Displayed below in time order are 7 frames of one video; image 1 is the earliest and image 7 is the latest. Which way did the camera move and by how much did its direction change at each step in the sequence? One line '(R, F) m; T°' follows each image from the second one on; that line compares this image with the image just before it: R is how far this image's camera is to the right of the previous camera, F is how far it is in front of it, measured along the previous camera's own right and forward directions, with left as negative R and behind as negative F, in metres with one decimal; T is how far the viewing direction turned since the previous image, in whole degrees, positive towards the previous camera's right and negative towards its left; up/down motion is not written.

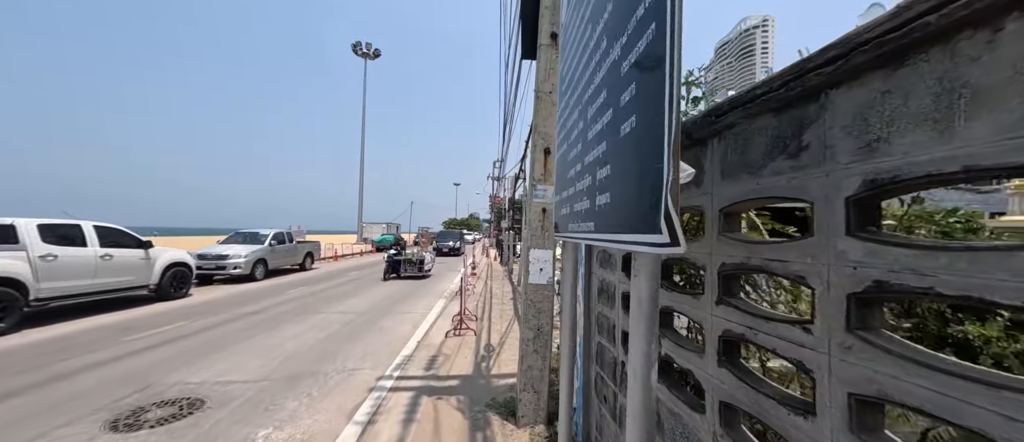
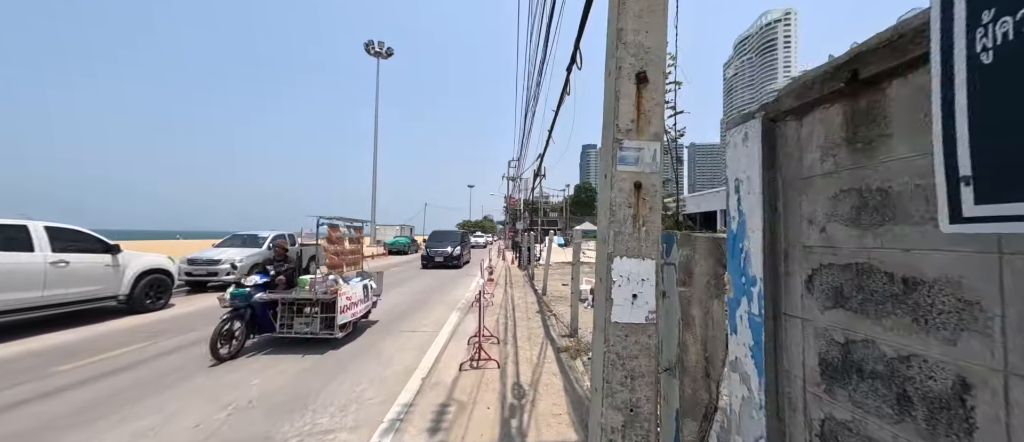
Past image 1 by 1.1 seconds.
(-0.3, +1.5) m; -2°
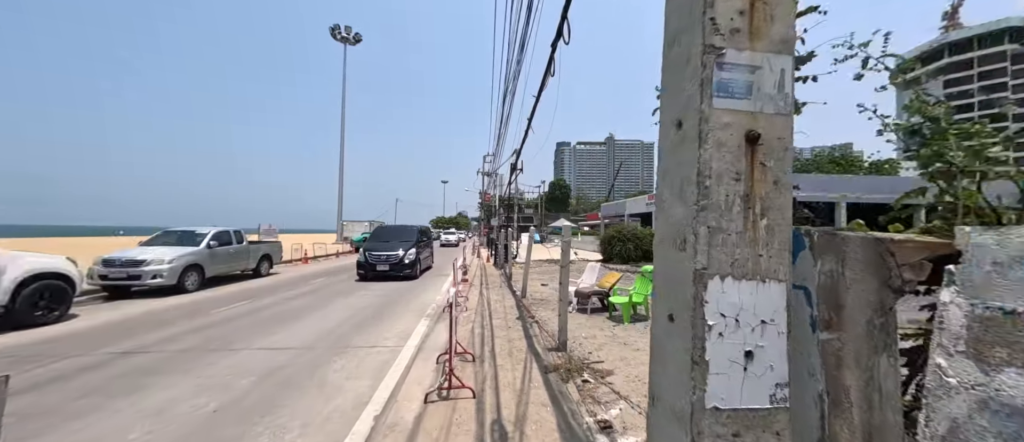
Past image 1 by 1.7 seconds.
(-0.1, +0.9) m; +4°
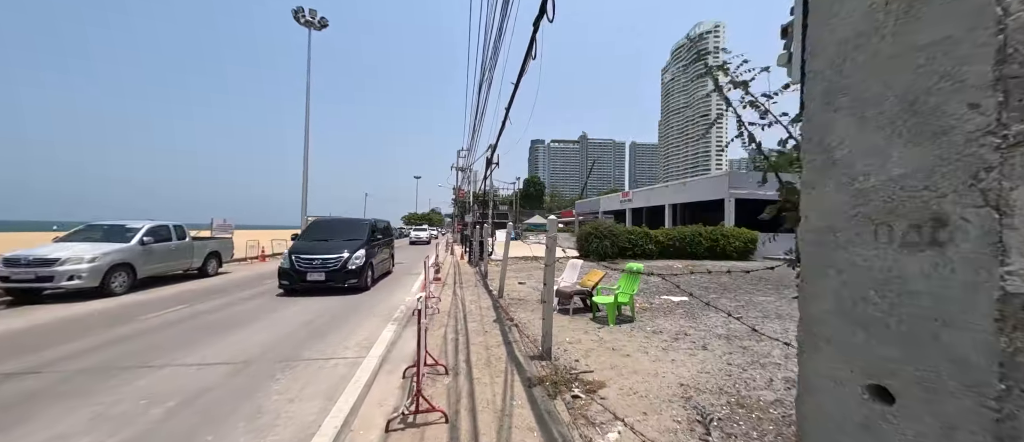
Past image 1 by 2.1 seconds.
(-0.1, +0.6) m; +5°
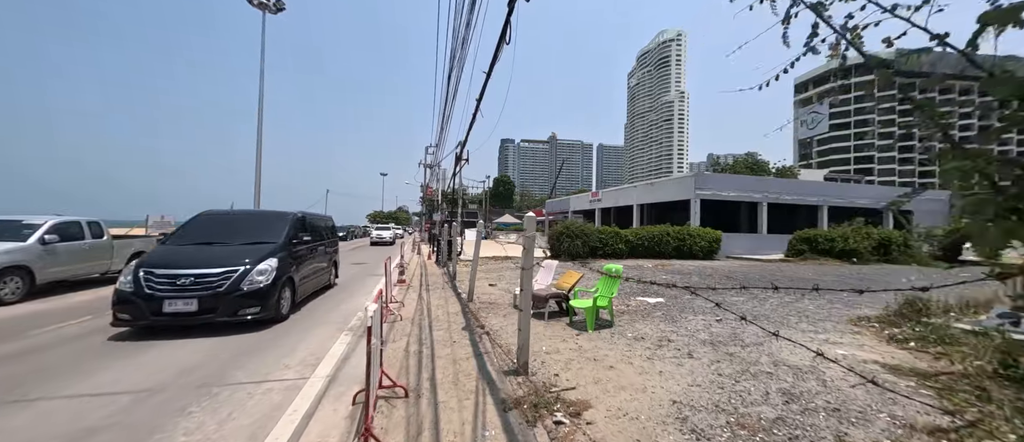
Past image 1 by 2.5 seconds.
(0.0, +0.6) m; +5°
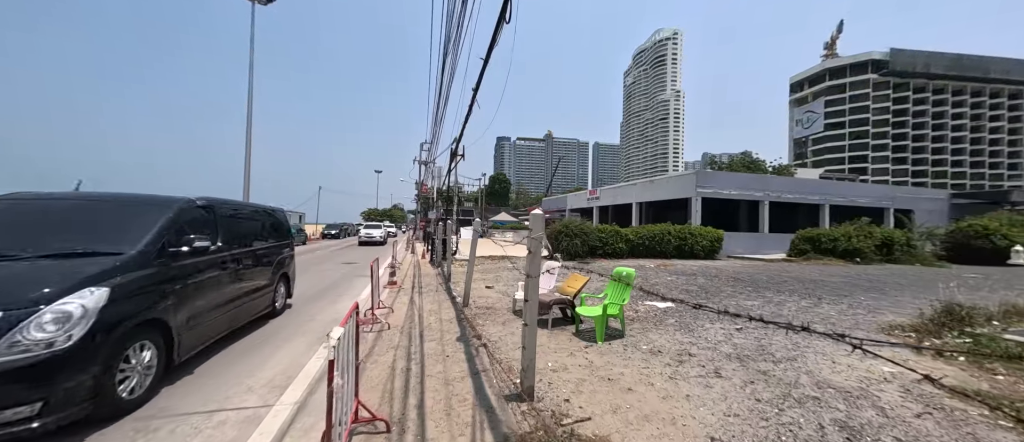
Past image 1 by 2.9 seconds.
(-0.1, +0.6) m; +1°
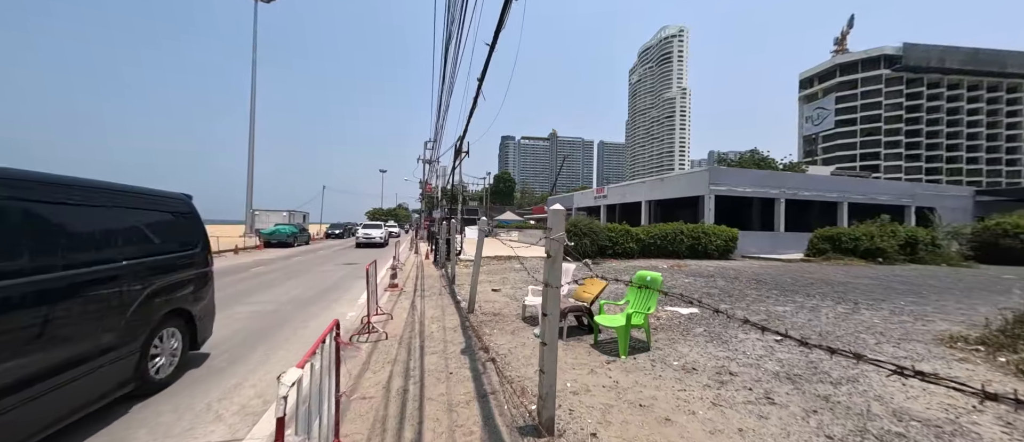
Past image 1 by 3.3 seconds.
(-0.1, +0.6) m; -1°
